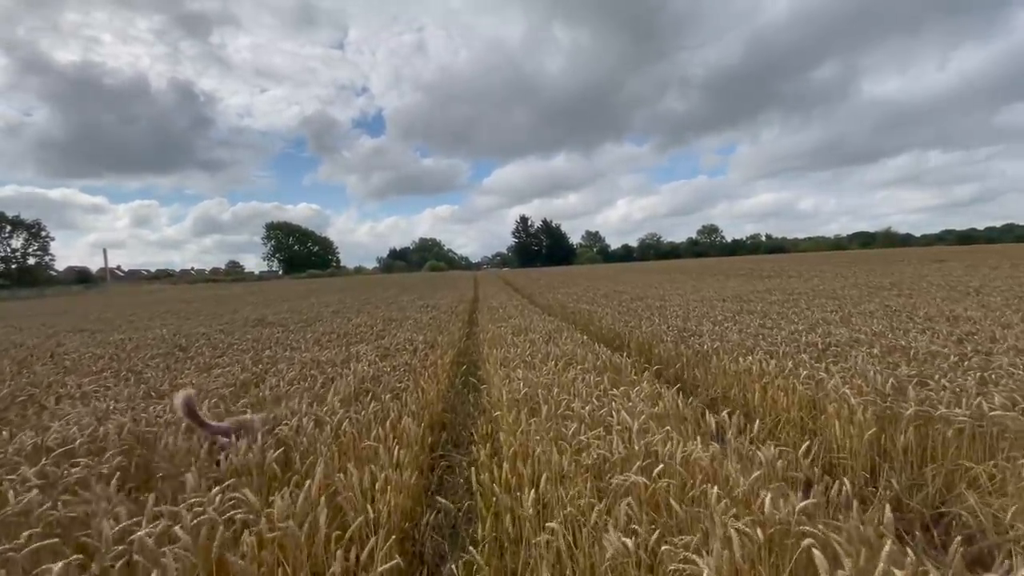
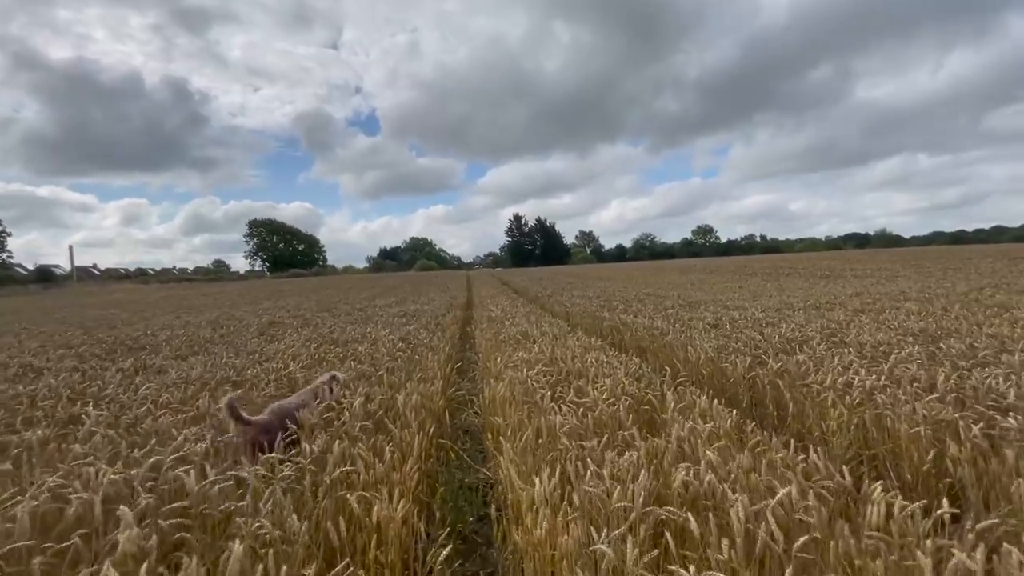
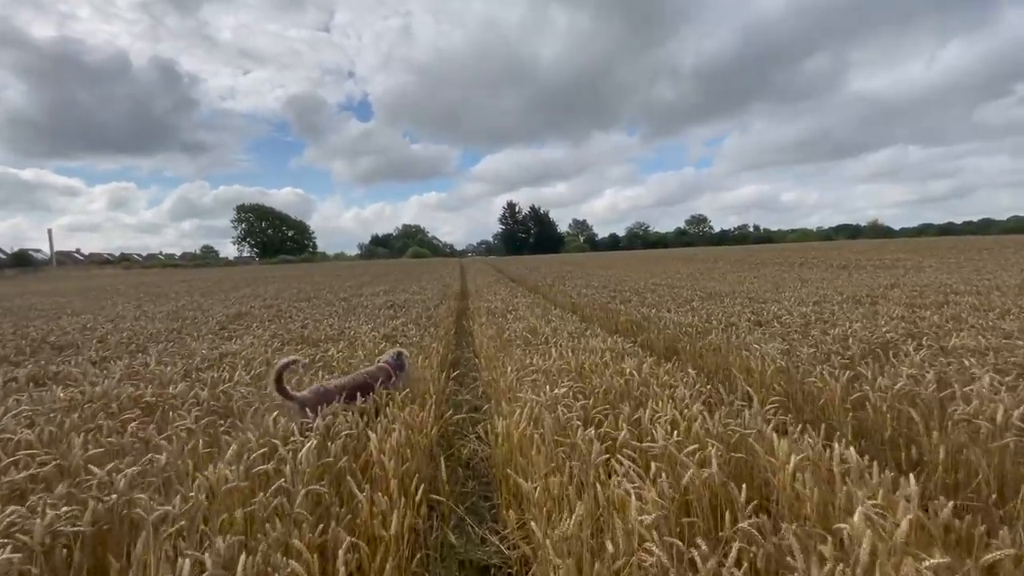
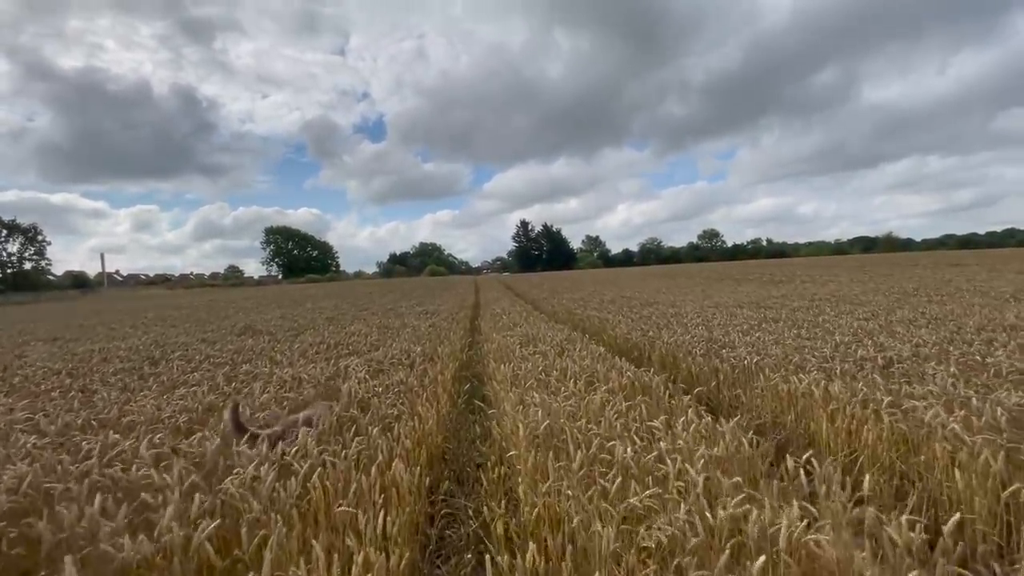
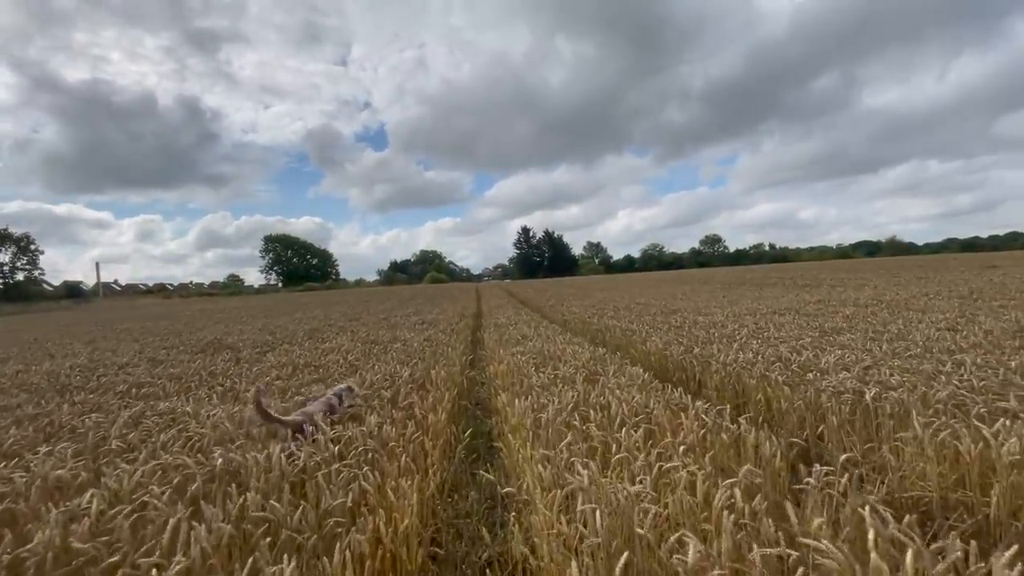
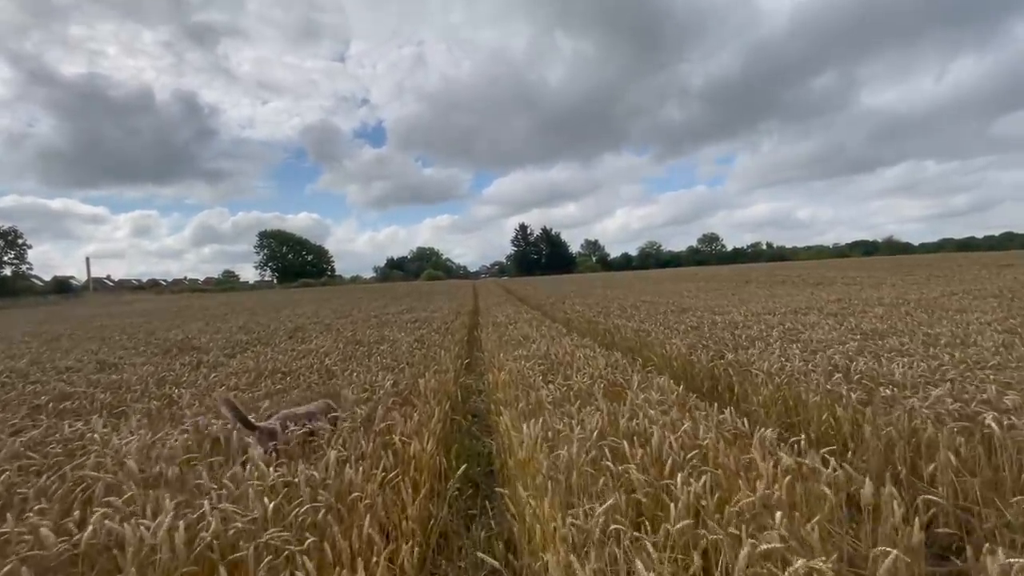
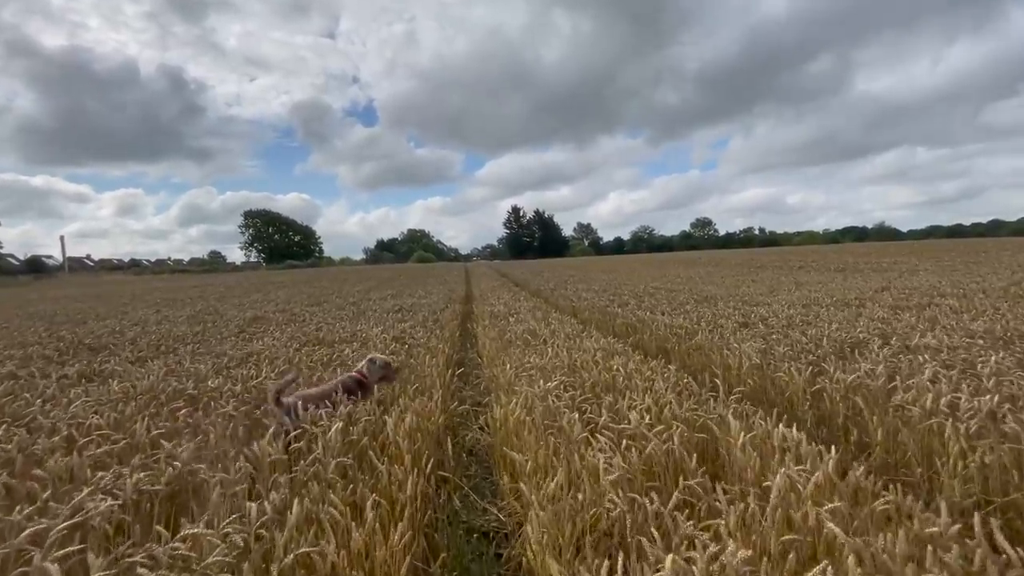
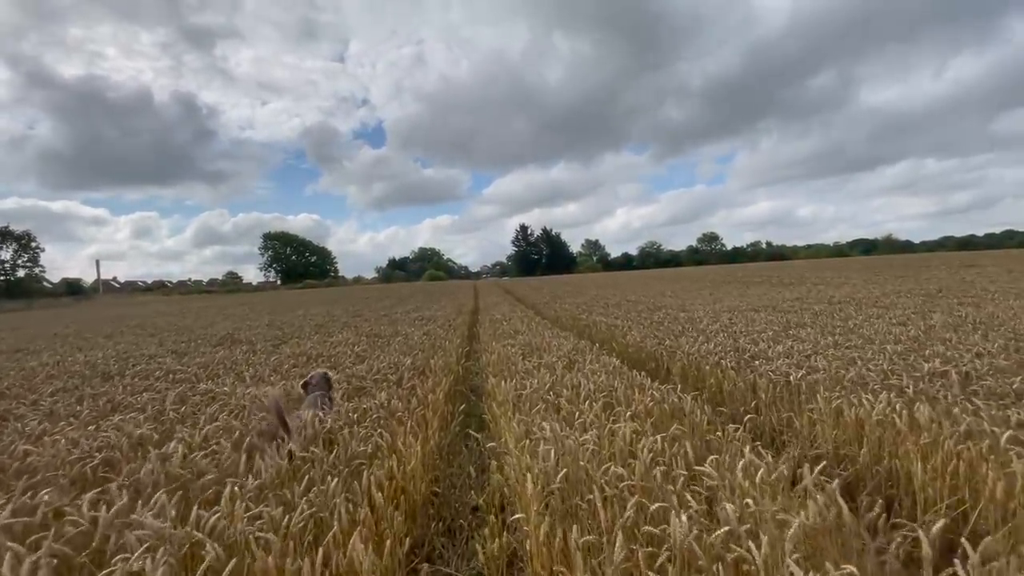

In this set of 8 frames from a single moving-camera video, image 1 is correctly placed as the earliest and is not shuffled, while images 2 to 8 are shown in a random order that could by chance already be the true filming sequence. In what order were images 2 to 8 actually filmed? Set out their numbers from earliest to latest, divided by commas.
4, 8, 5, 6, 2, 7, 3
